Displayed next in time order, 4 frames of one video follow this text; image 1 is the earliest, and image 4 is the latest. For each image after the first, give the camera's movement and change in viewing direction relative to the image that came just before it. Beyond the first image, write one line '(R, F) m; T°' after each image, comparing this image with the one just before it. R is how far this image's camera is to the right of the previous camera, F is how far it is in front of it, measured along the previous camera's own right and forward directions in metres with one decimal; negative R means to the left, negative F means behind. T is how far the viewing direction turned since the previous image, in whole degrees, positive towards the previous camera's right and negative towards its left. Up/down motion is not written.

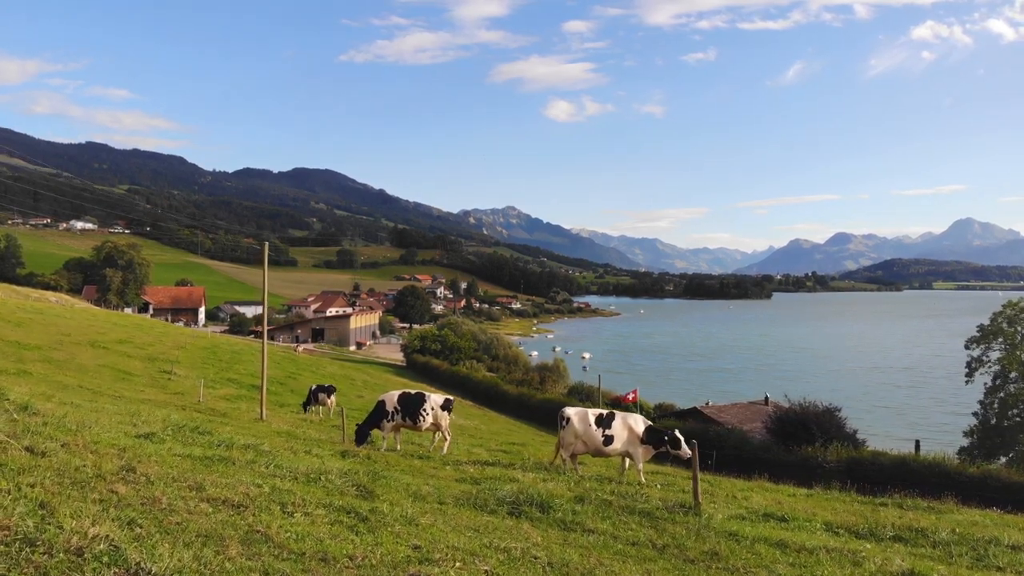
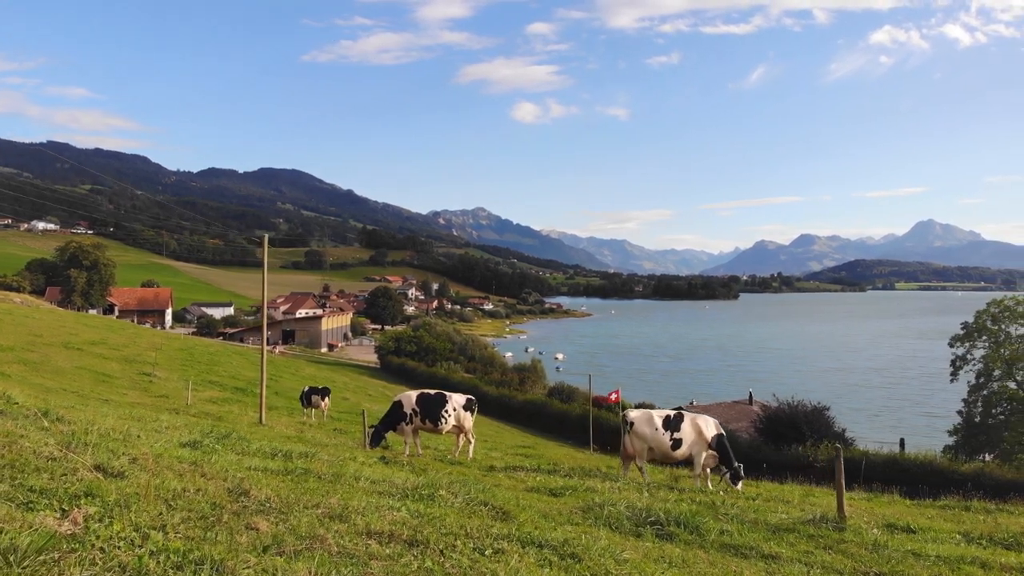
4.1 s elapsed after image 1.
(-1.8, +1.3) m; +2°
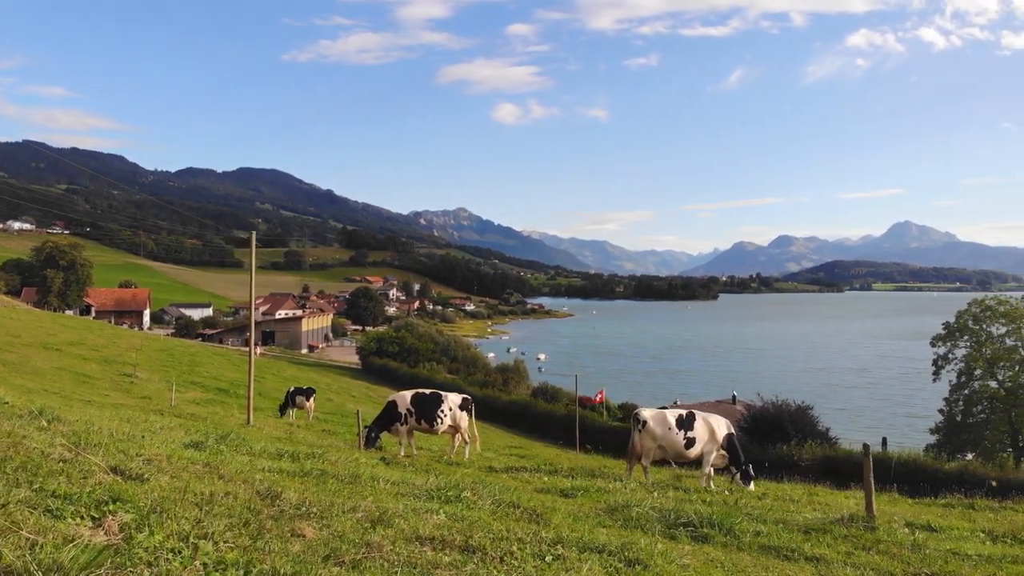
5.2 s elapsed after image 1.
(-0.5, +0.3) m; +1°
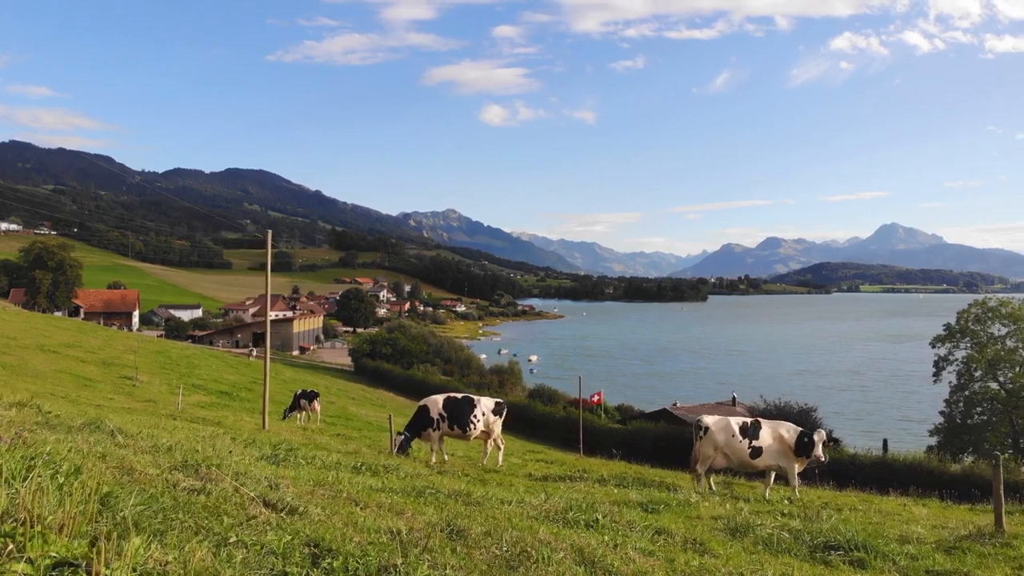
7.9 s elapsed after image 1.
(-1.3, +0.6) m; +1°
